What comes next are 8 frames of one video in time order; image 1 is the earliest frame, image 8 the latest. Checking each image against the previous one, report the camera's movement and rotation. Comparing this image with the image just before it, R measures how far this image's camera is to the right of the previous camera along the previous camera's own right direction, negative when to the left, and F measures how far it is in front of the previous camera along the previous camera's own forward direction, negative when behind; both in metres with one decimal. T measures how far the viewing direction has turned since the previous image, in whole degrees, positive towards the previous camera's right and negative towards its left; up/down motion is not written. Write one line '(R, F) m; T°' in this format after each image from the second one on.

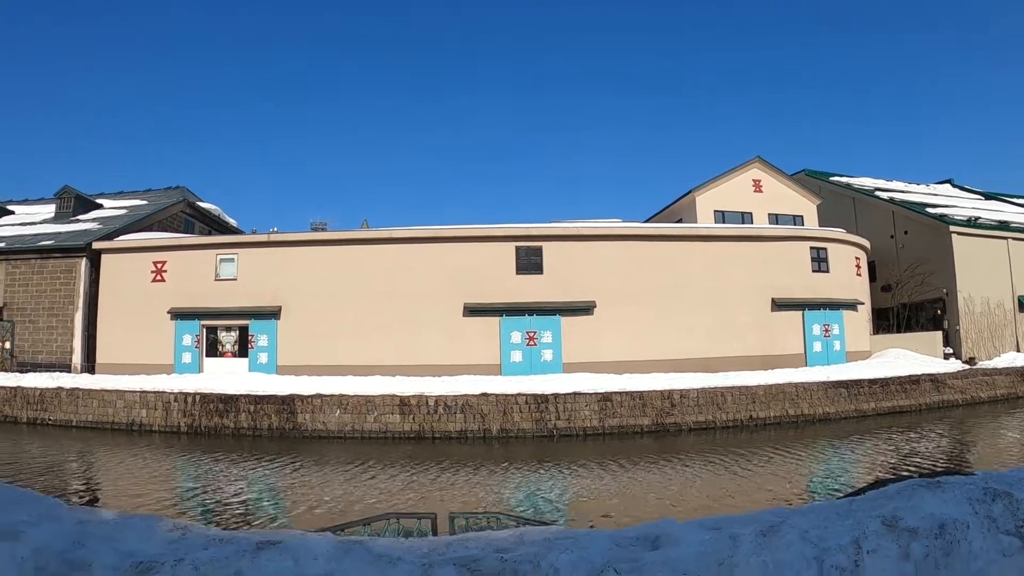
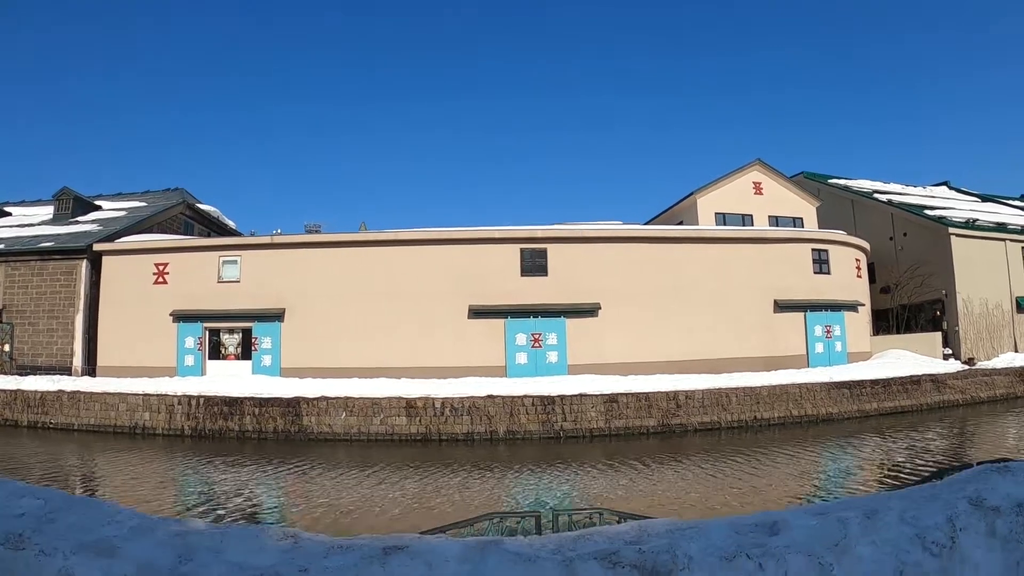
(-0.3, 0.0) m; +1°
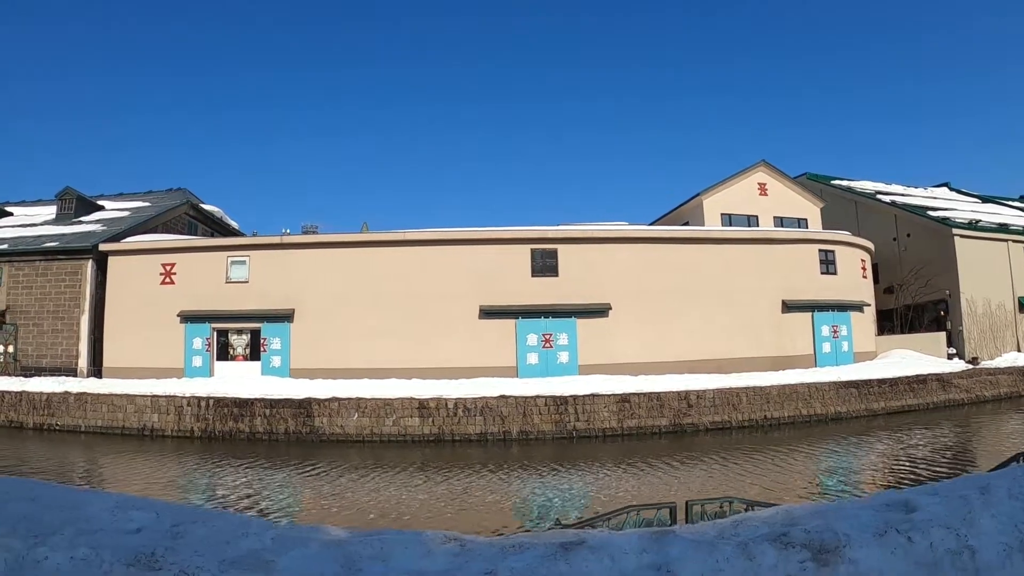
(-0.5, 0.0) m; +1°
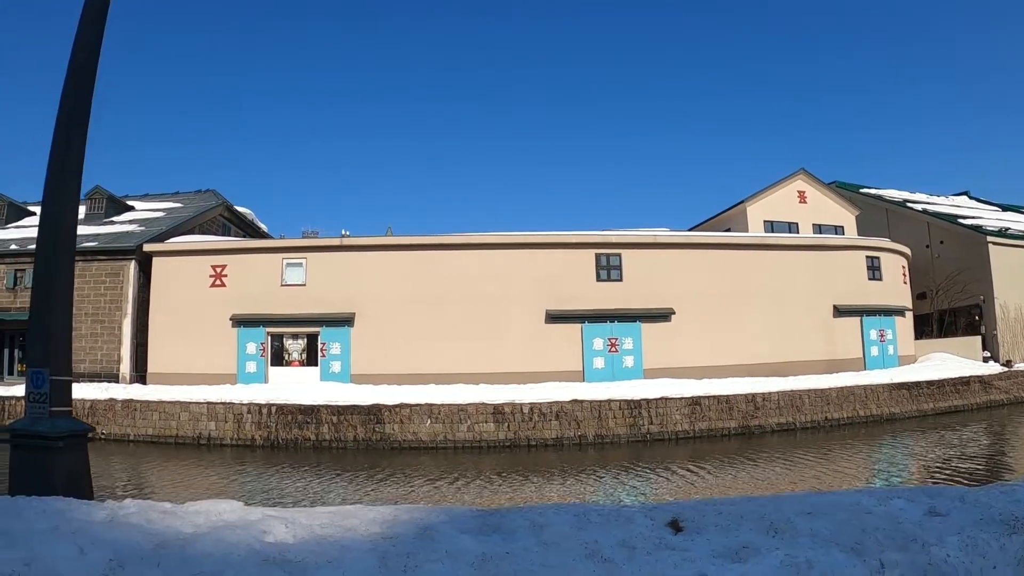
(-2.4, +0.1) m; +3°
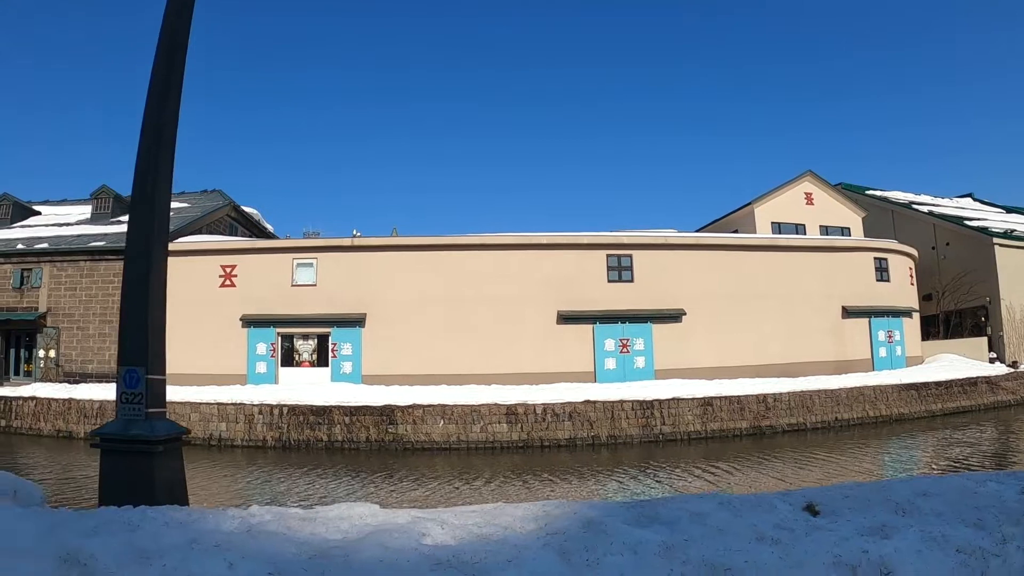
(-0.4, 0.0) m; +1°
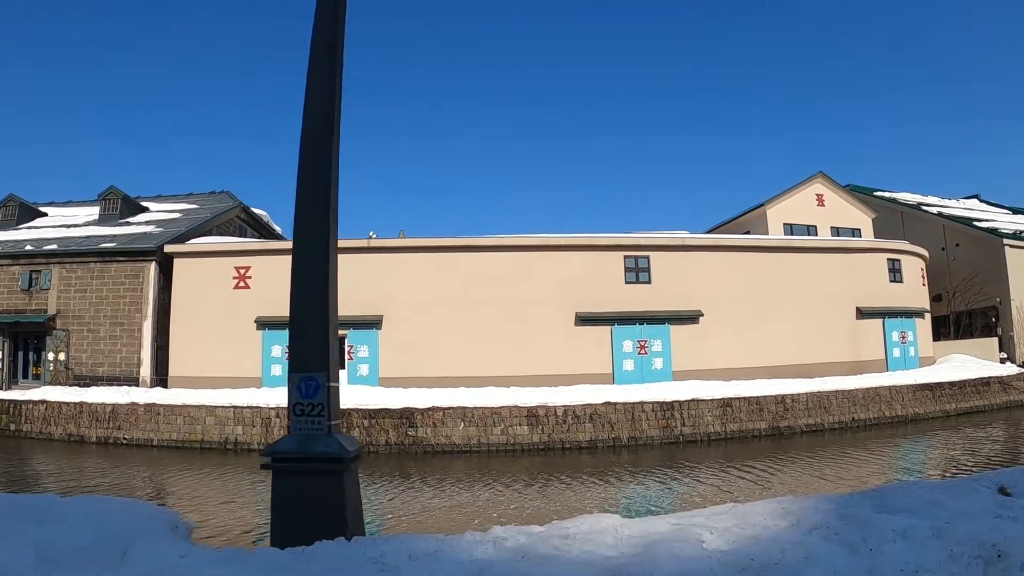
(-0.6, +0.1) m; +1°
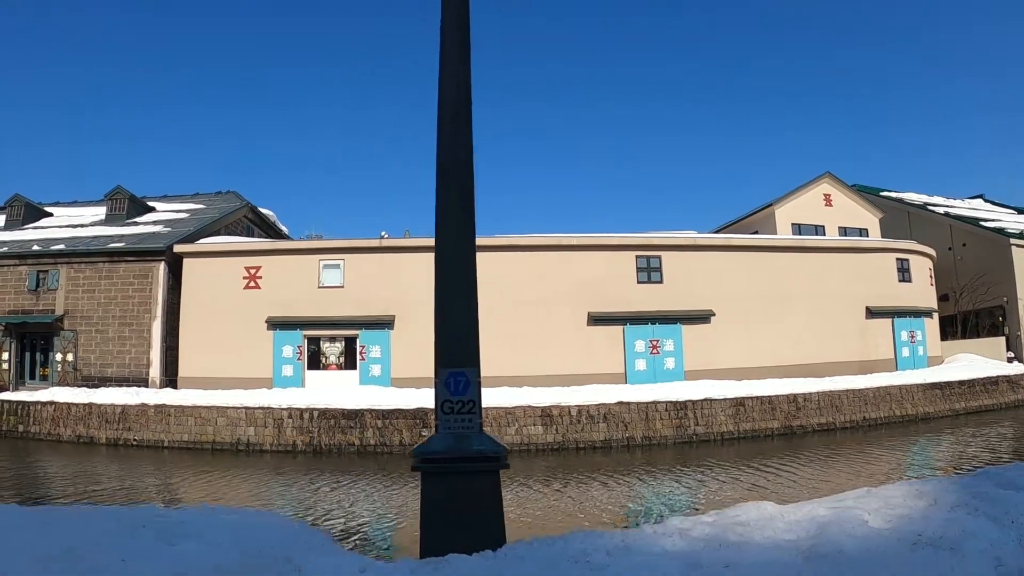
(-0.4, 0.0) m; 0°
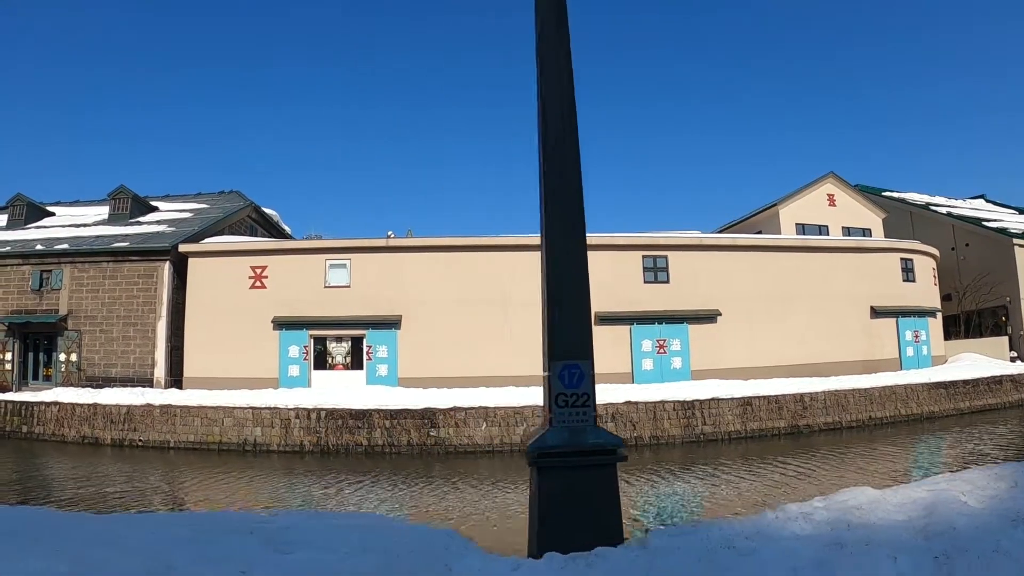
(-0.3, 0.0) m; 0°
